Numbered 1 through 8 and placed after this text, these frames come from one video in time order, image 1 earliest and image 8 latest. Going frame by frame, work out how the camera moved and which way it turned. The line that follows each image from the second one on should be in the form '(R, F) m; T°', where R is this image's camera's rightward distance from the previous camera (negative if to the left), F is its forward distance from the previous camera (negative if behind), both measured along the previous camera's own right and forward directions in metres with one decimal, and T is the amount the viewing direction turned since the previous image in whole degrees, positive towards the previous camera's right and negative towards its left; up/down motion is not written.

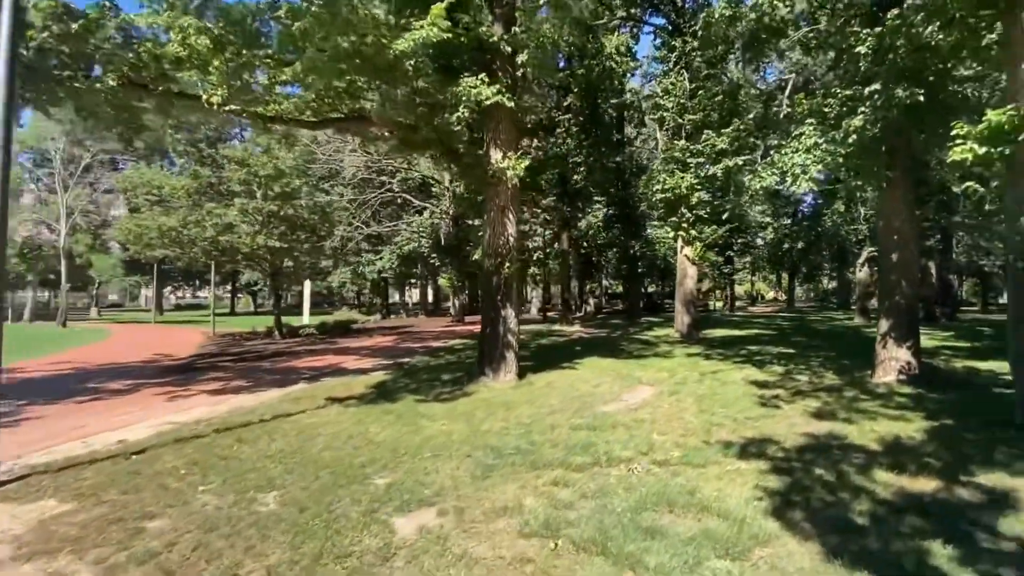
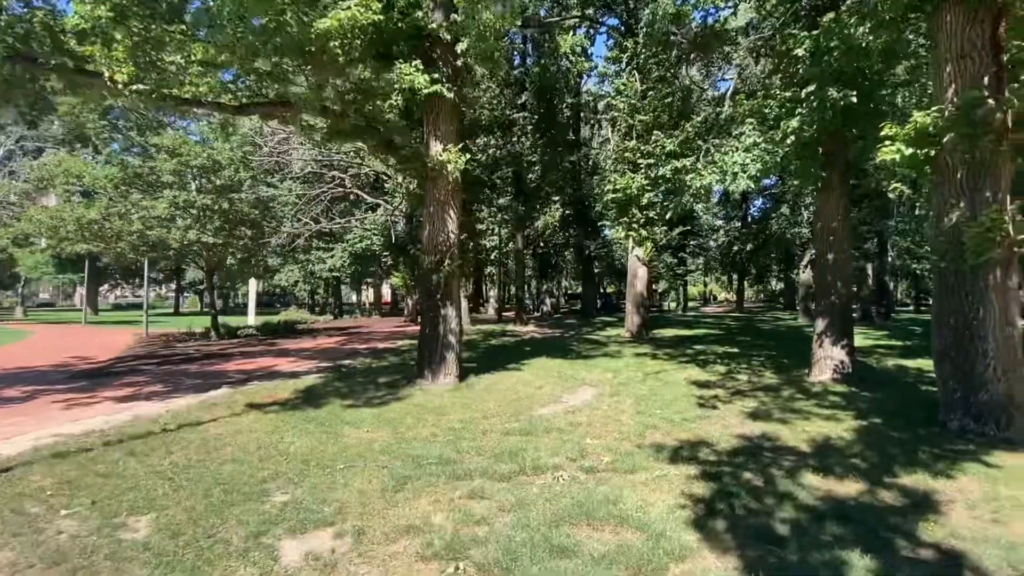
(+0.5, +0.4) m; +4°
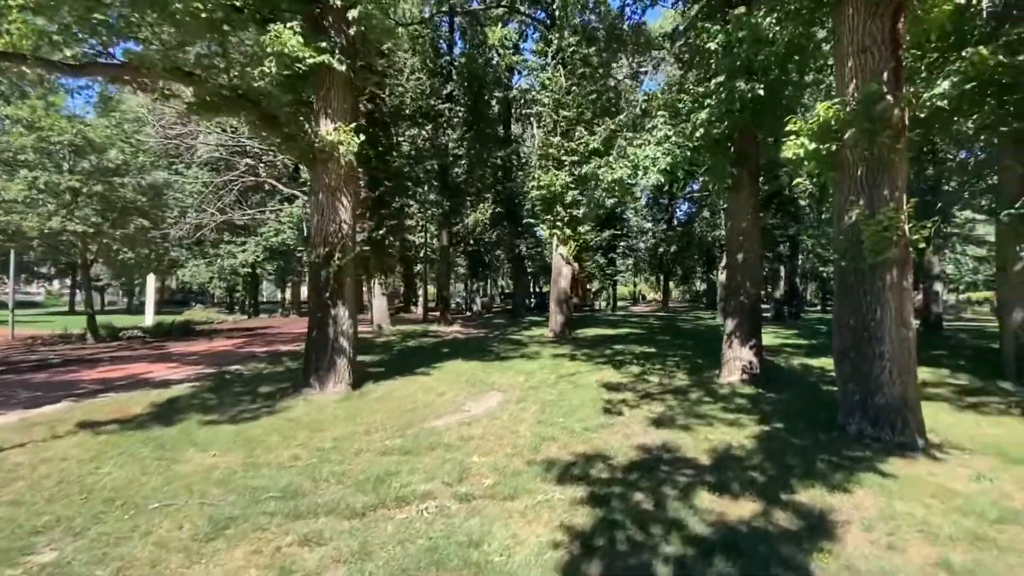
(+0.7, +0.8) m; +7°
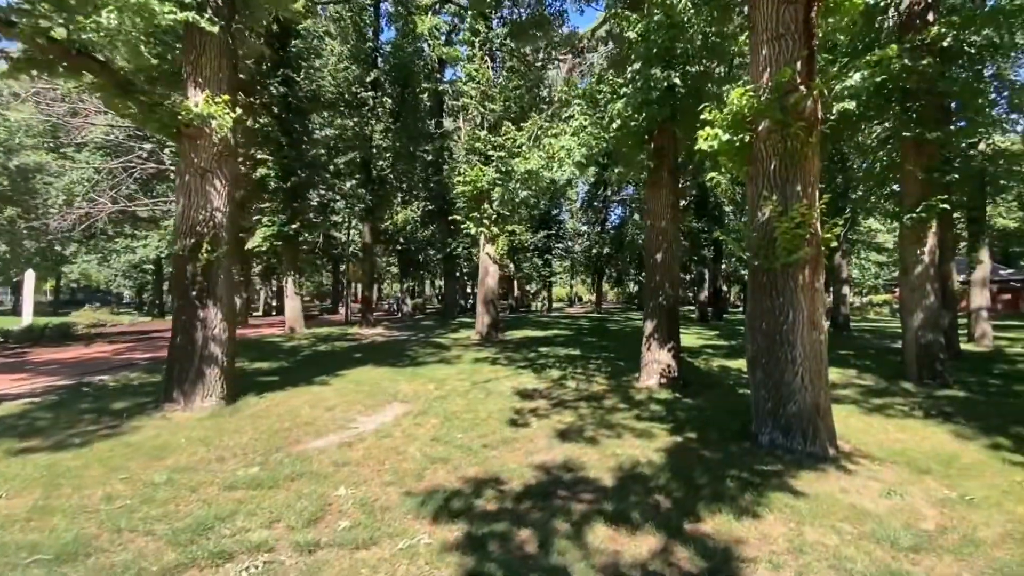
(+0.6, +0.8) m; +7°
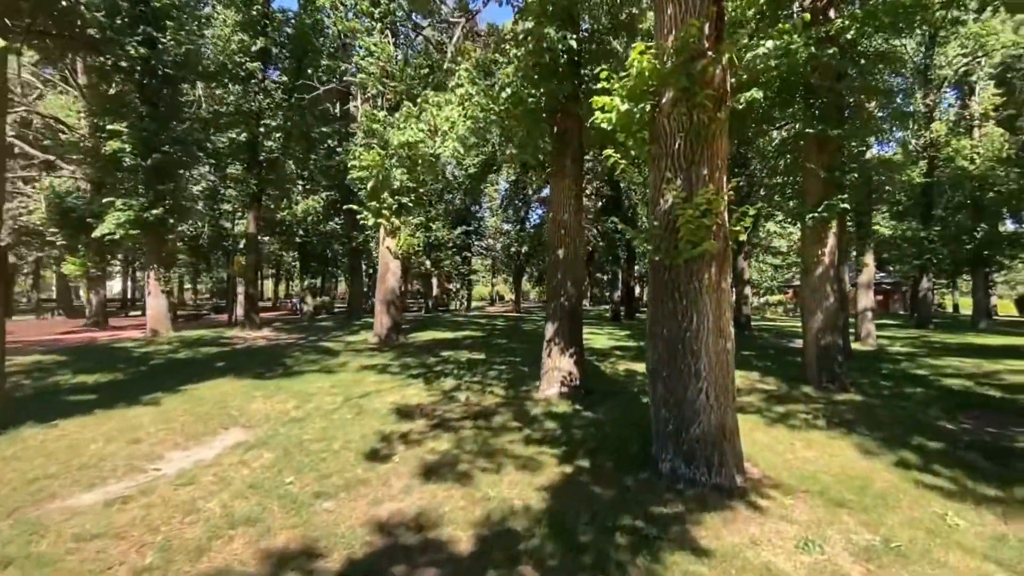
(+0.7, +1.2) m; +9°
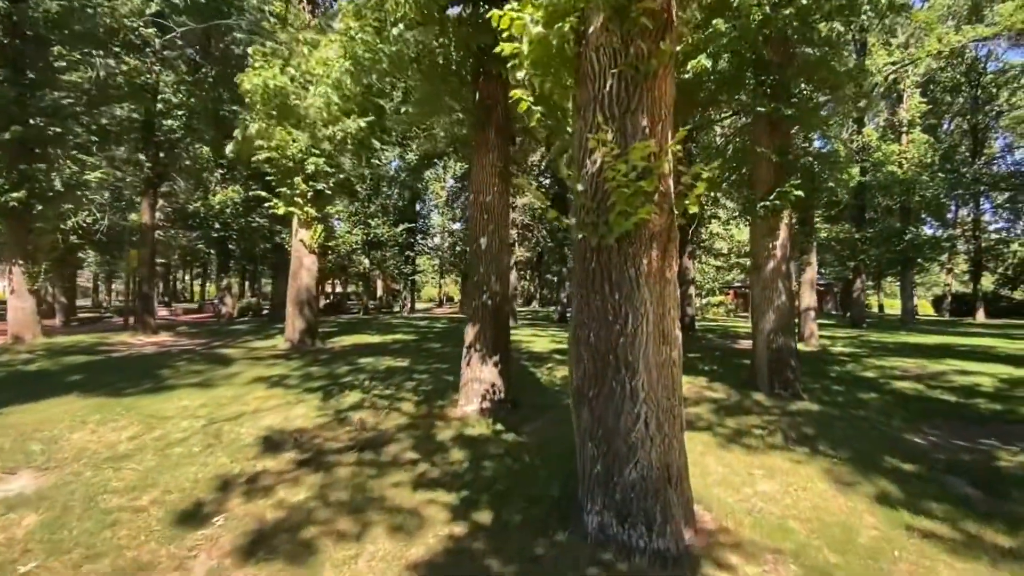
(+0.6, +1.4) m; +6°
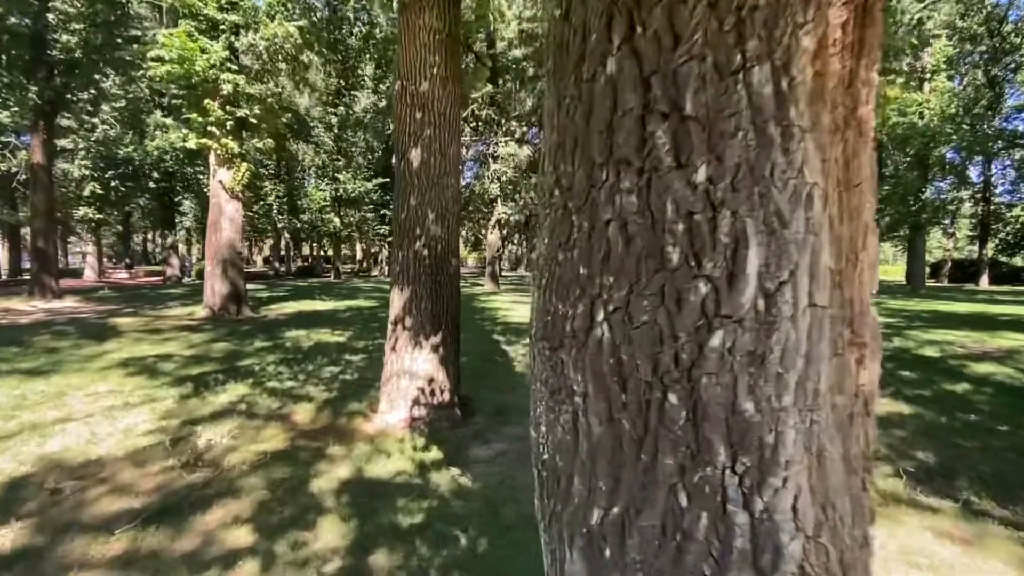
(+0.4, +2.6) m; +1°
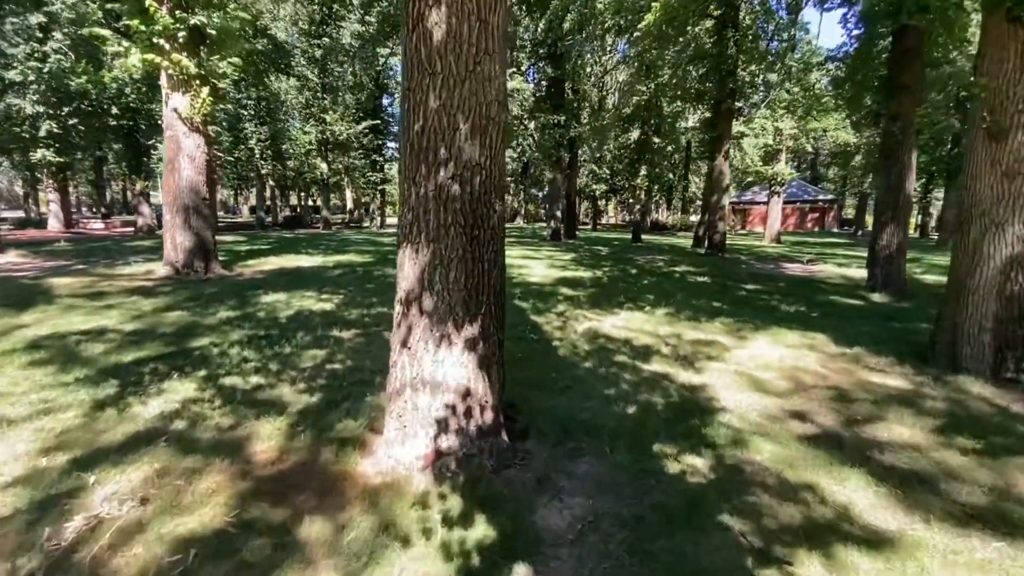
(-0.5, +1.8) m; +1°
